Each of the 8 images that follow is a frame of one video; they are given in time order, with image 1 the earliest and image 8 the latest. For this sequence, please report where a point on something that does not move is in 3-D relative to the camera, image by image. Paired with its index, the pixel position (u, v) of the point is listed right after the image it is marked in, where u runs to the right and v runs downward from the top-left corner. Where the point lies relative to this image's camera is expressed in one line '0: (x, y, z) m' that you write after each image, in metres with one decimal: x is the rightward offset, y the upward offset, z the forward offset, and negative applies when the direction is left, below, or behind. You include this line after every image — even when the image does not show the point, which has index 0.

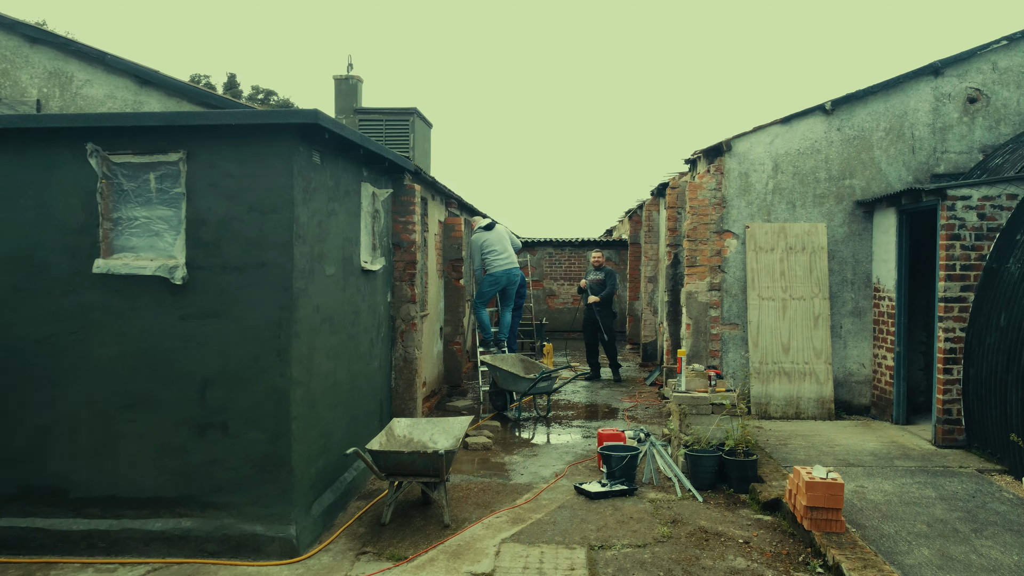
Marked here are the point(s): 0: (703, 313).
0: (+1.8, -0.2, +7.8) m
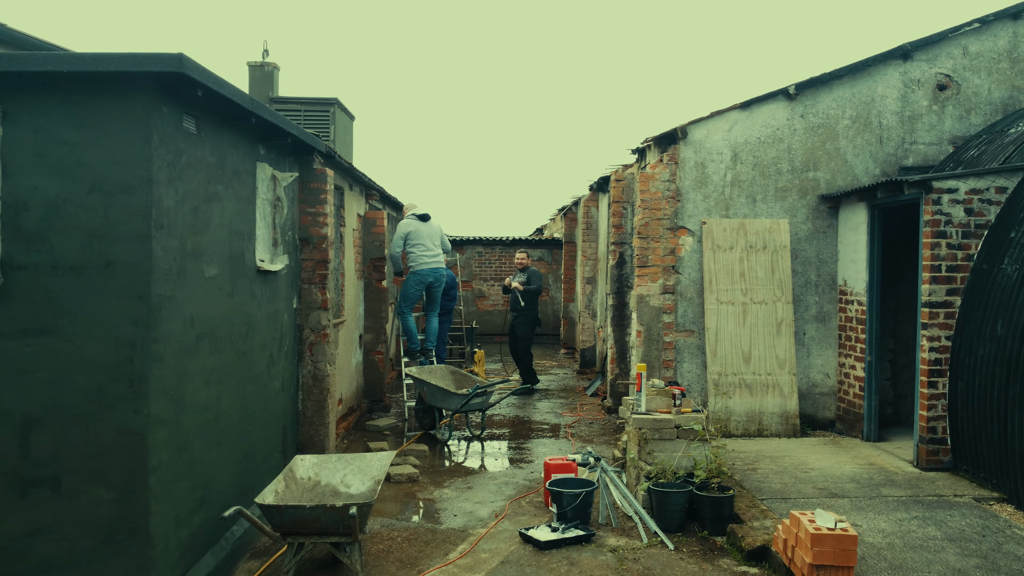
0: (+1.2, -0.3, +7.0) m
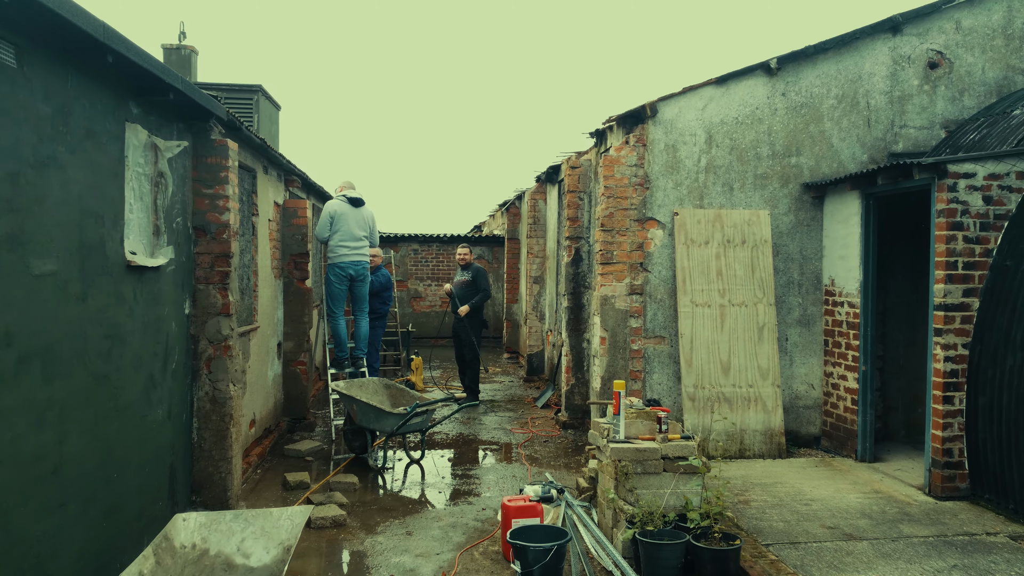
0: (+0.8, -0.3, +6.1) m
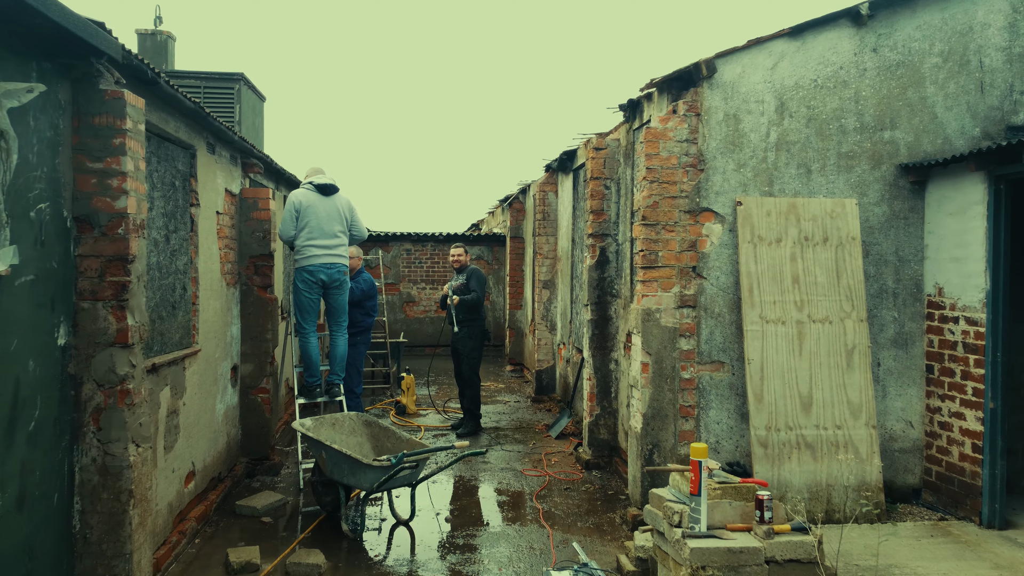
0: (+0.9, -0.3, +4.7) m
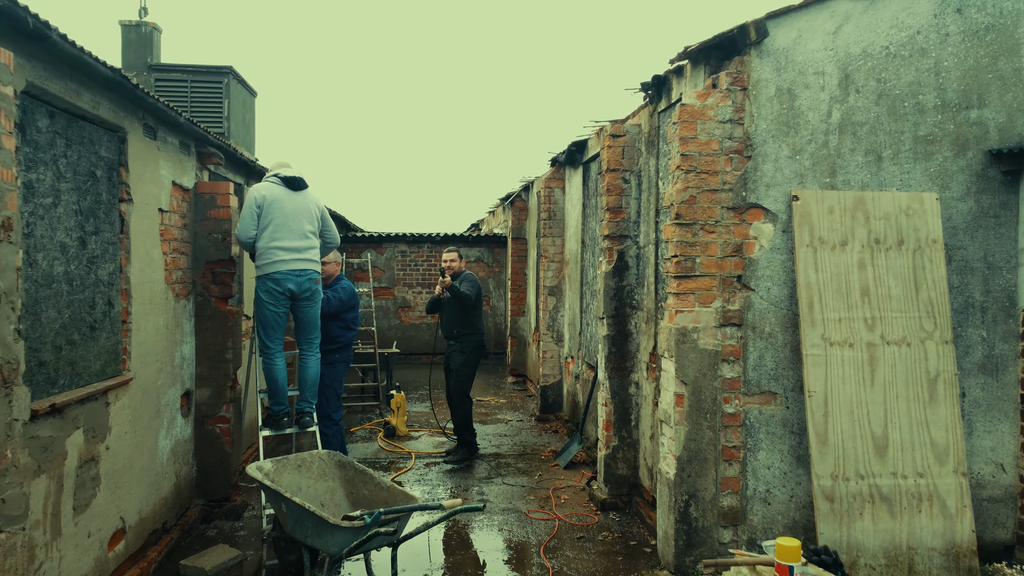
0: (+0.9, -0.4, +3.8) m
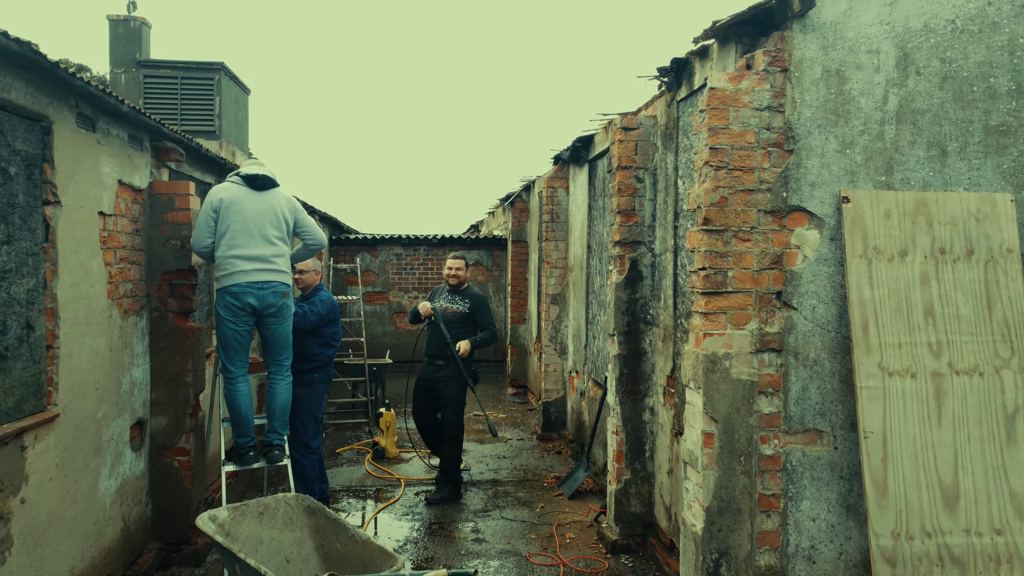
0: (+0.9, -0.5, +3.2) m
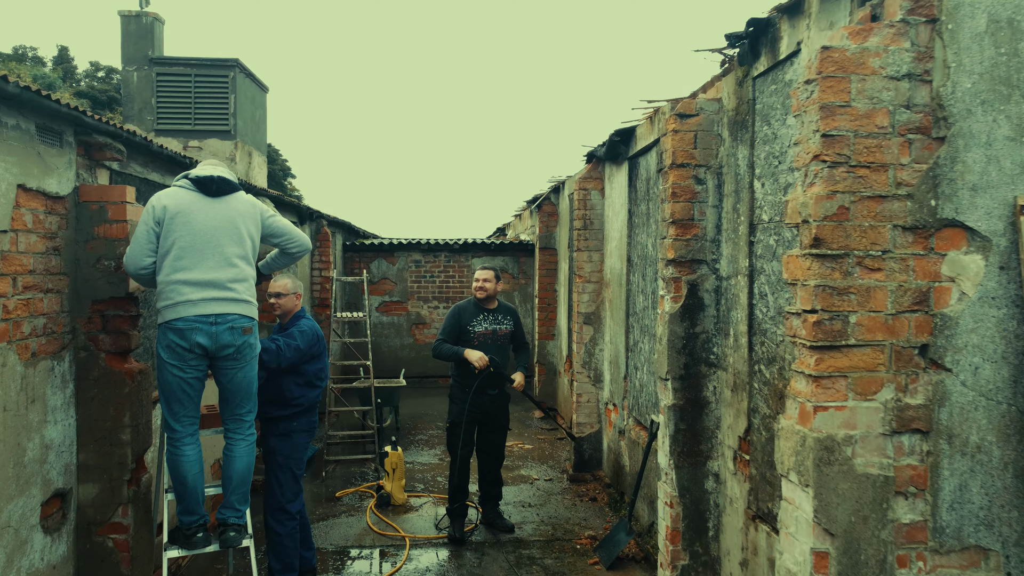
0: (+1.0, -0.6, +2.2) m
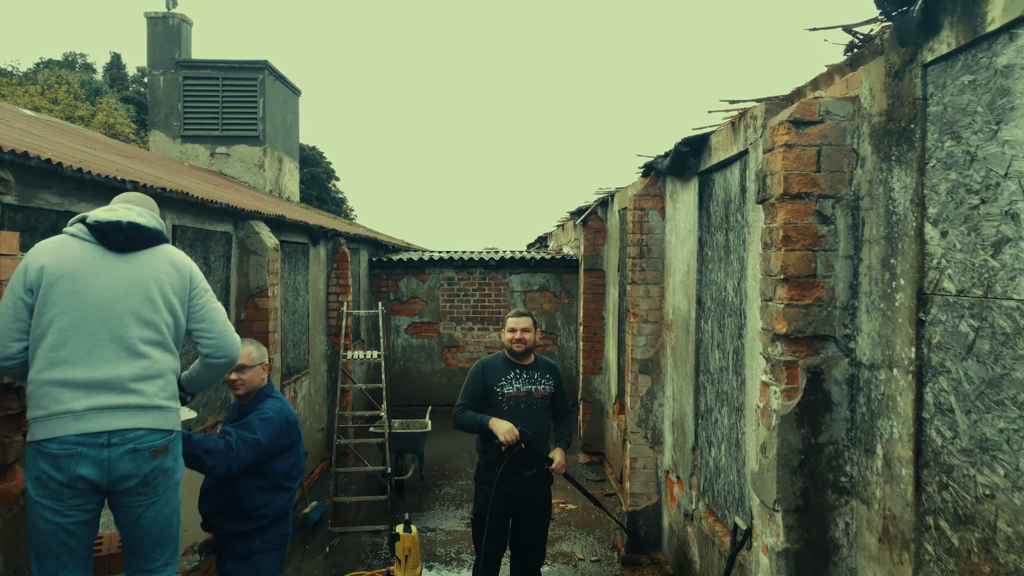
0: (+1.0, -0.9, +1.0) m
